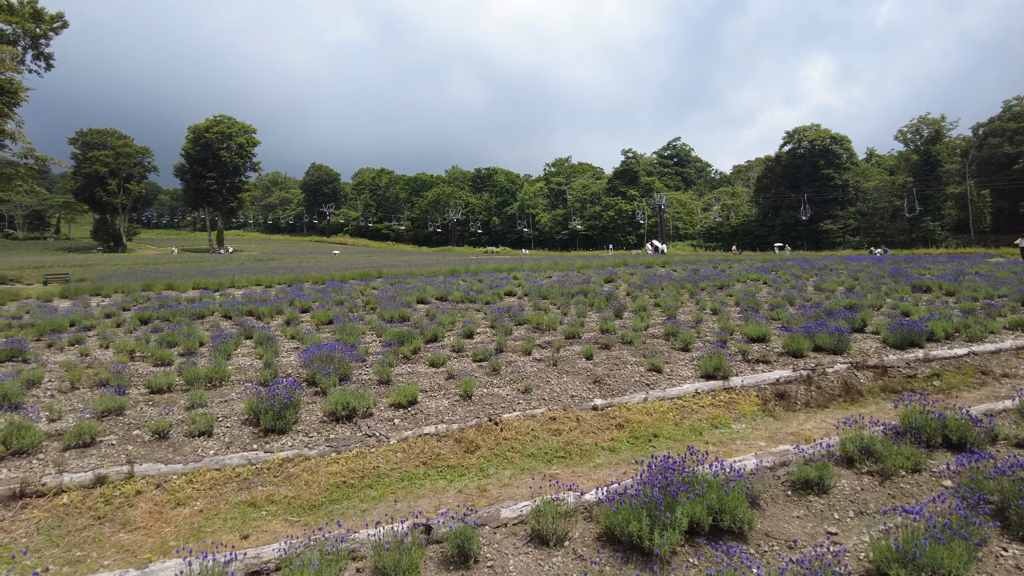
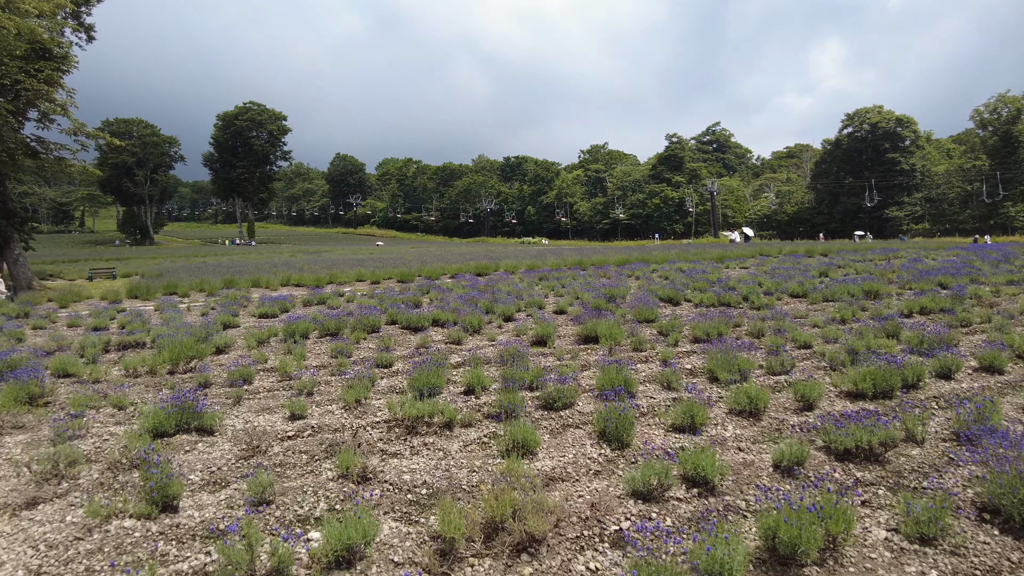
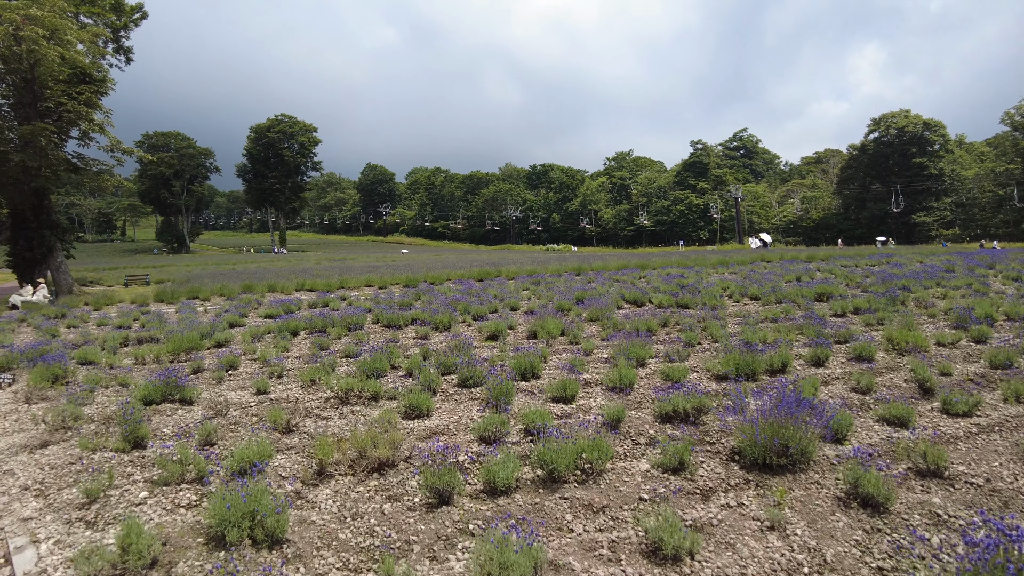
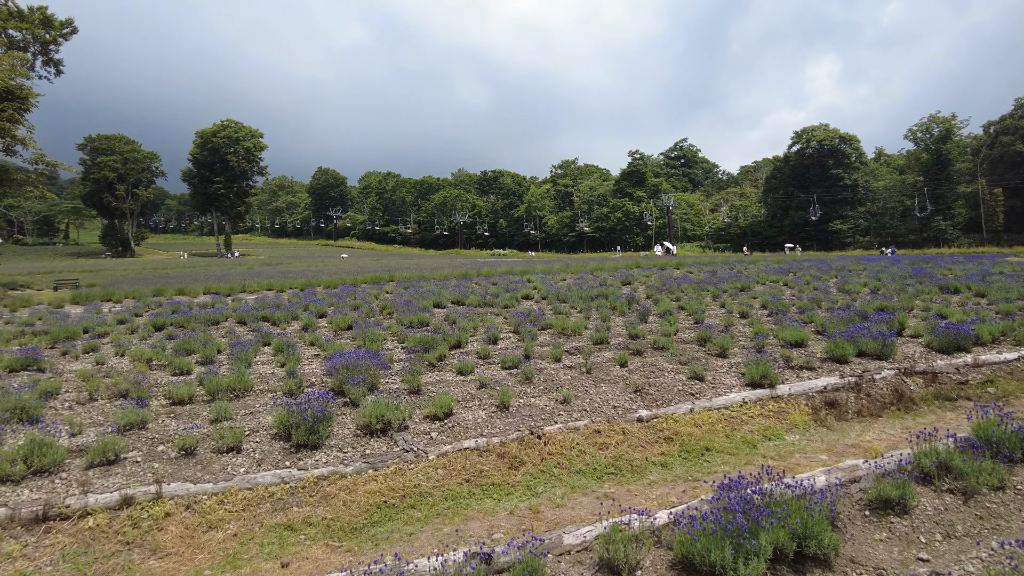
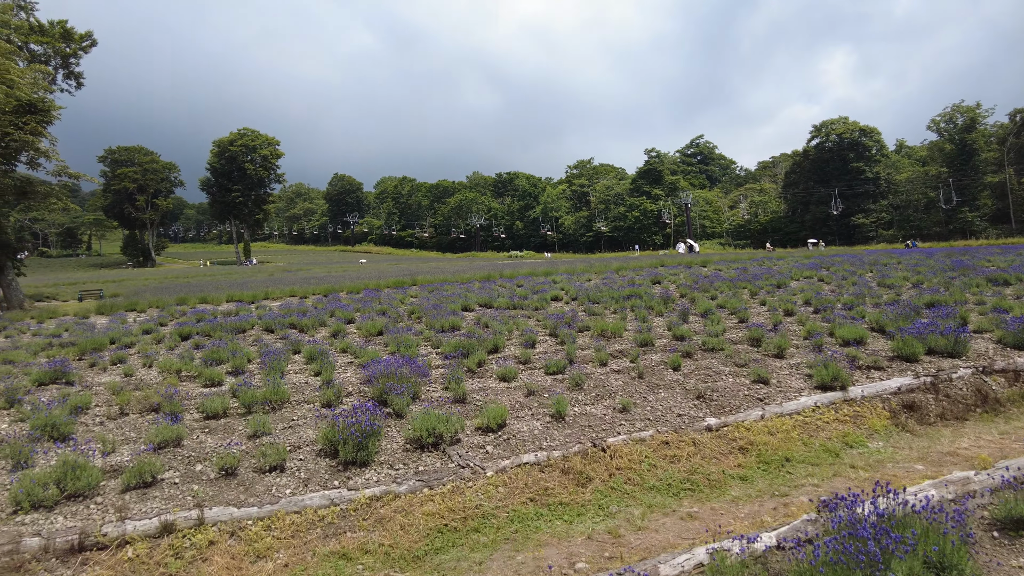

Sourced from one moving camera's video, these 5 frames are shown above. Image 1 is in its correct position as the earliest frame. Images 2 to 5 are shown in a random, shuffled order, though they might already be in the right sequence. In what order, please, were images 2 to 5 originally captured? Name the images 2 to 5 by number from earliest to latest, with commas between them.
4, 5, 3, 2
